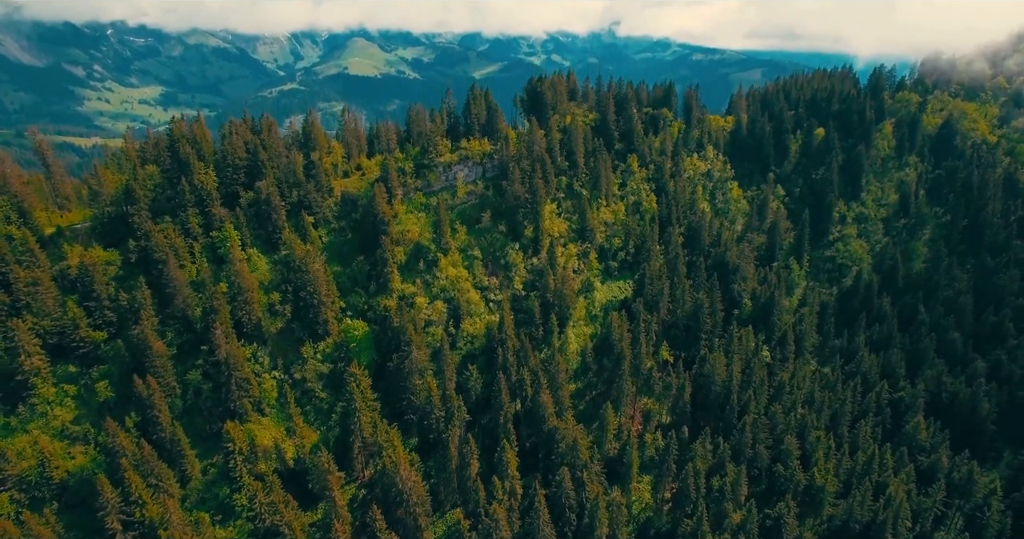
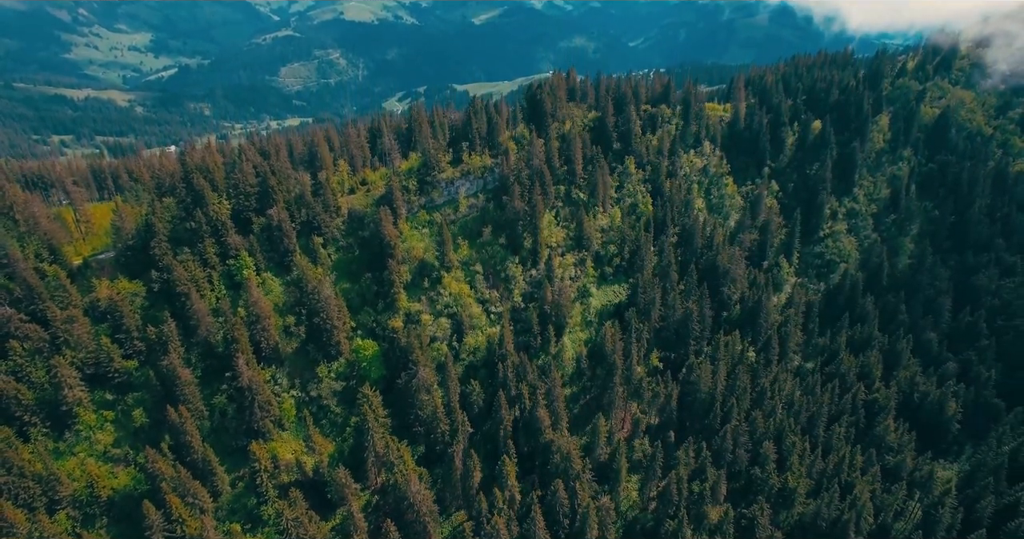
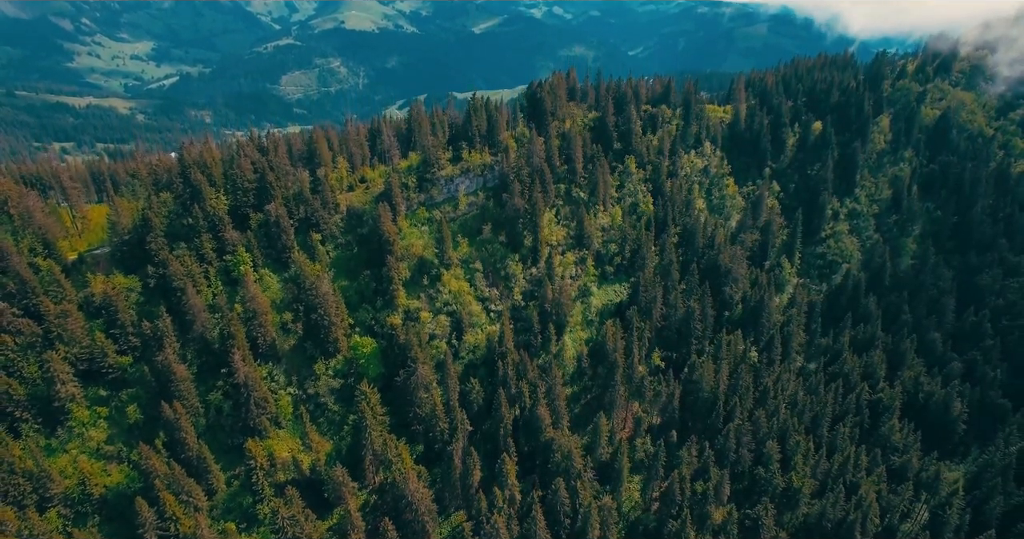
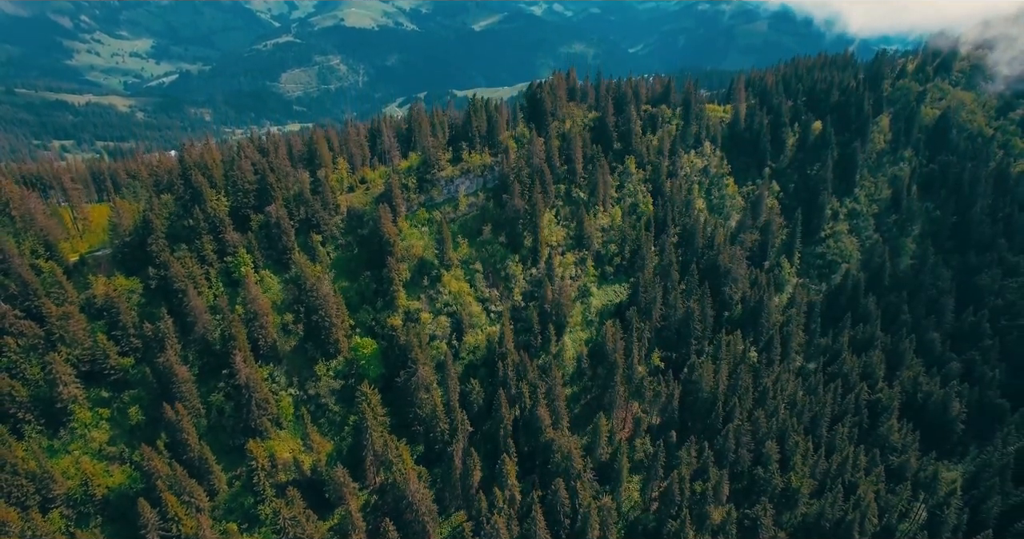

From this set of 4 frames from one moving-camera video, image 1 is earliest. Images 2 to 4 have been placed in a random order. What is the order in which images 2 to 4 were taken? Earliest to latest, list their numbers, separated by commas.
3, 4, 2
